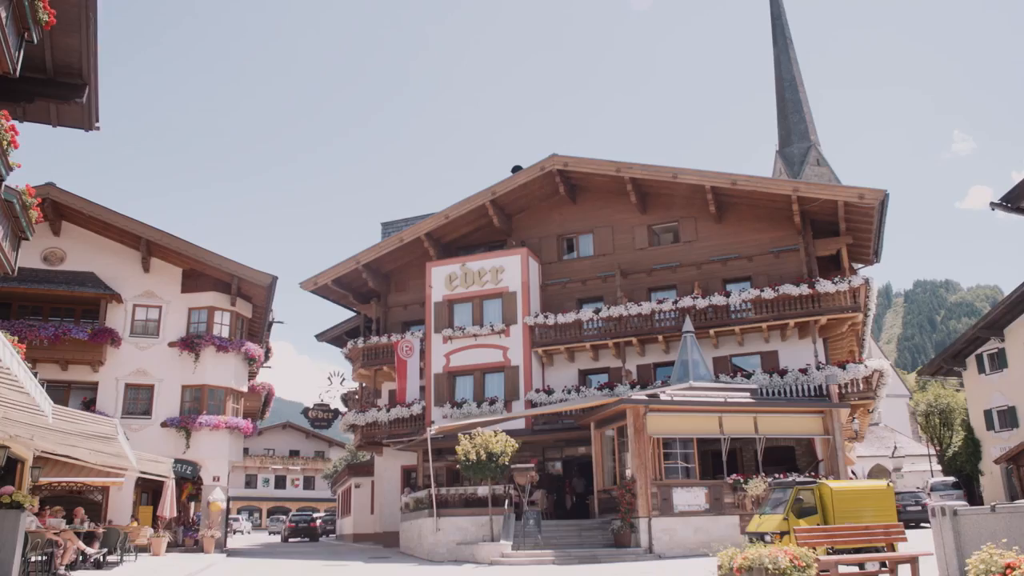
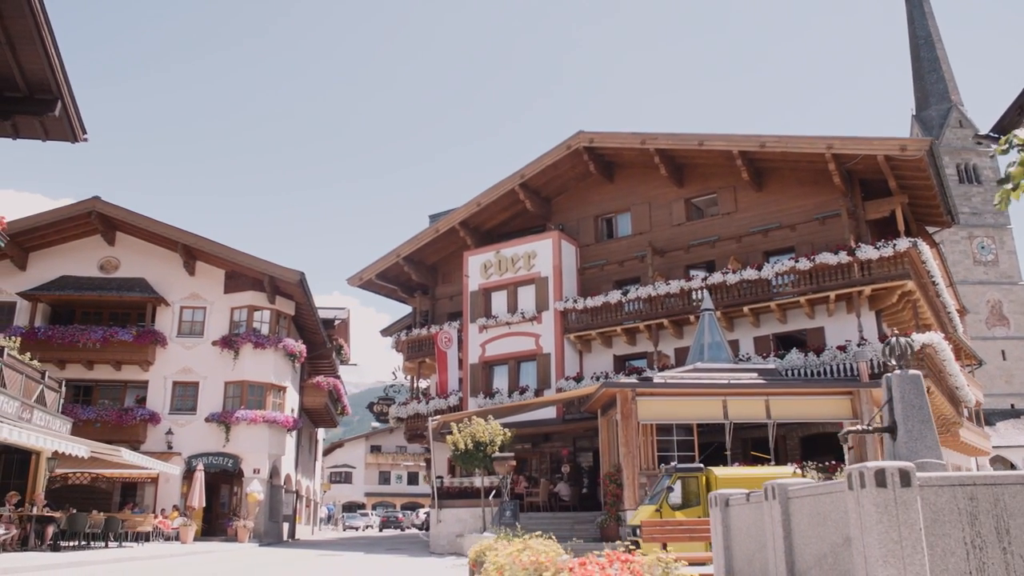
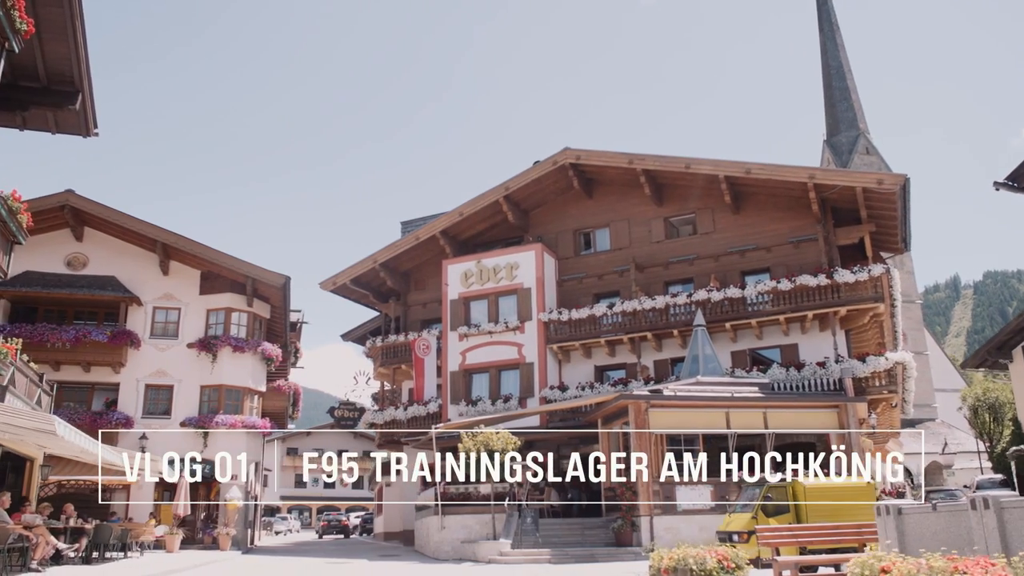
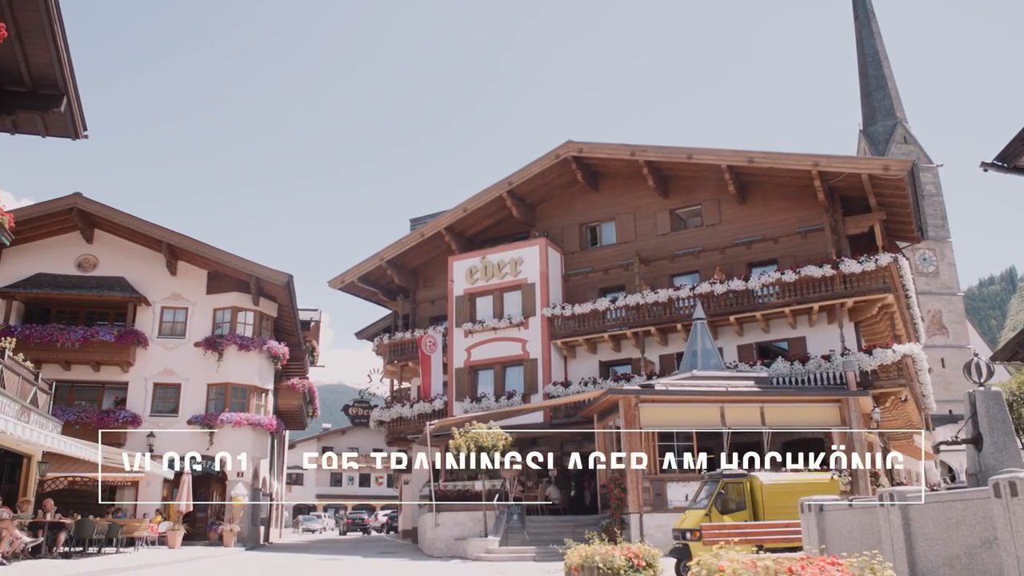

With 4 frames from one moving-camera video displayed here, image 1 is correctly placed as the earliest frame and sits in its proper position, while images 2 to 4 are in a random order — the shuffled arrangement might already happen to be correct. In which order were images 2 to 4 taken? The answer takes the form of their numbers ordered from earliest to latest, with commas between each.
3, 4, 2
